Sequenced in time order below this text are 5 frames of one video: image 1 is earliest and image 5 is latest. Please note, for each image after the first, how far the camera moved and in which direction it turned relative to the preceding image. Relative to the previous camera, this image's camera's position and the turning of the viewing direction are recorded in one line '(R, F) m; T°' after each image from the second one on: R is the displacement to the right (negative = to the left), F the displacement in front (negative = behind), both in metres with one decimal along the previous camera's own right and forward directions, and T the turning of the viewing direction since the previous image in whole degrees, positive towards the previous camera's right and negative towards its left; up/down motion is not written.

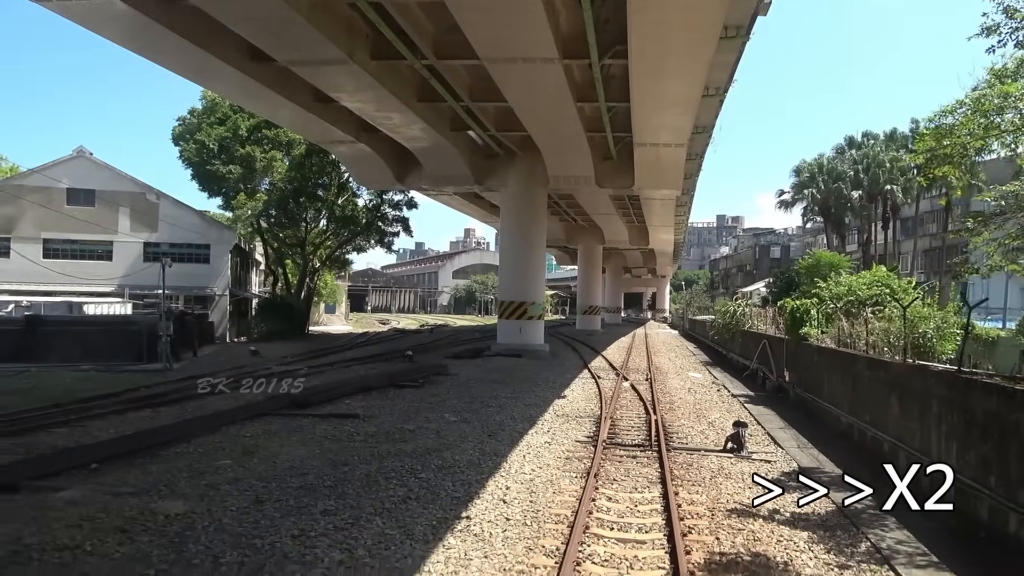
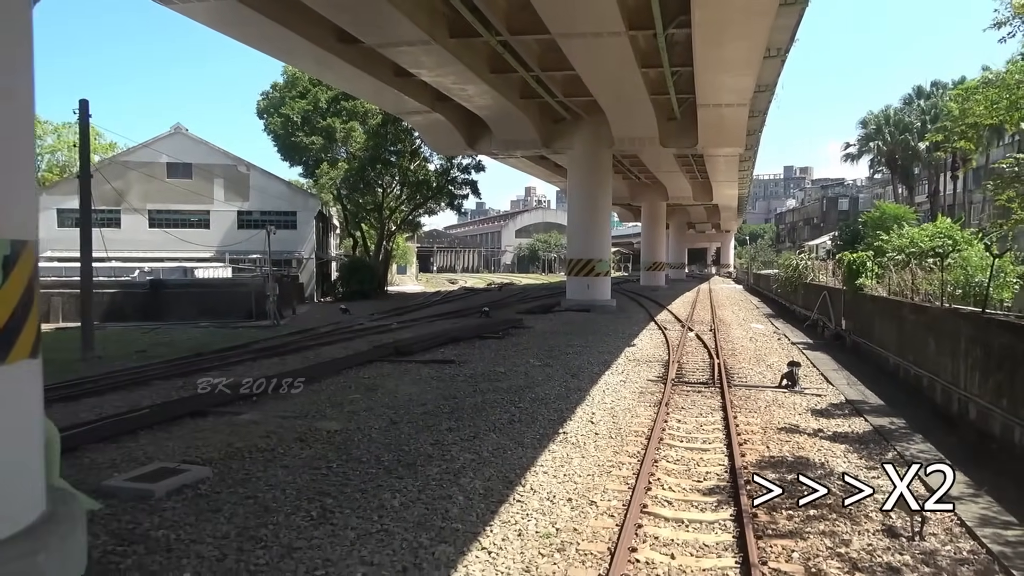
(-0.3, -1.6) m; -5°
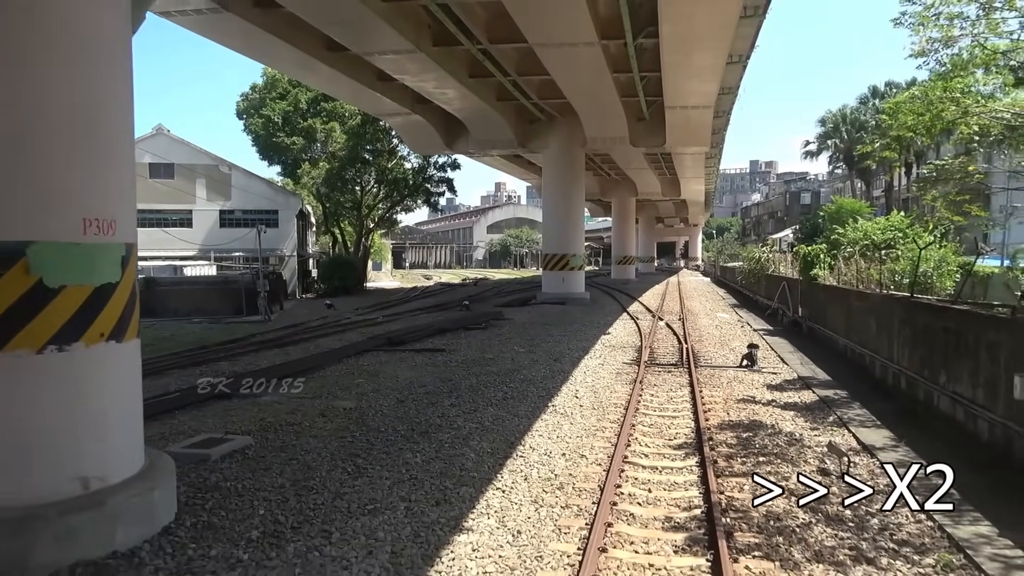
(-0.3, -1.2) m; +2°
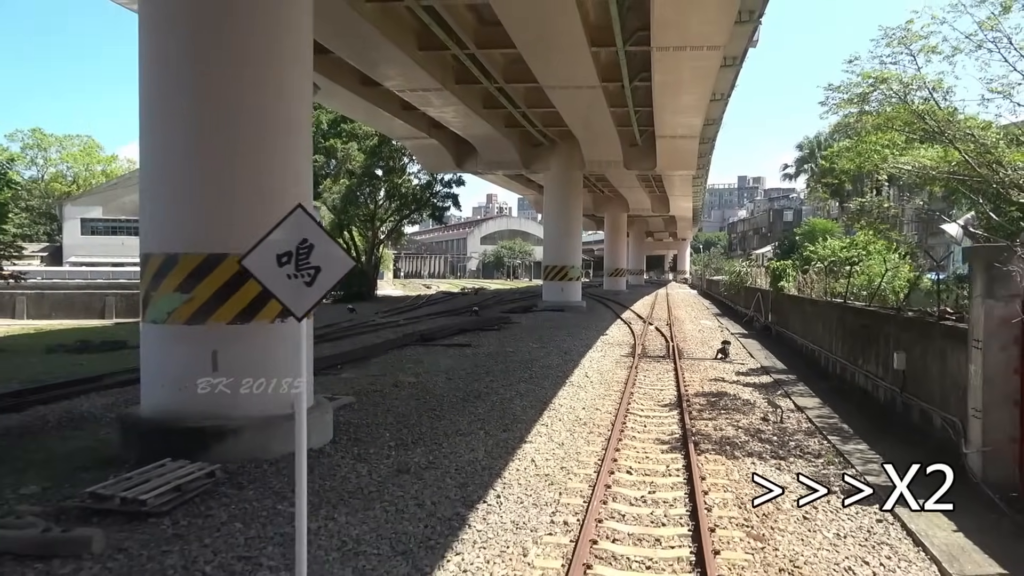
(-0.6, -3.0) m; +1°
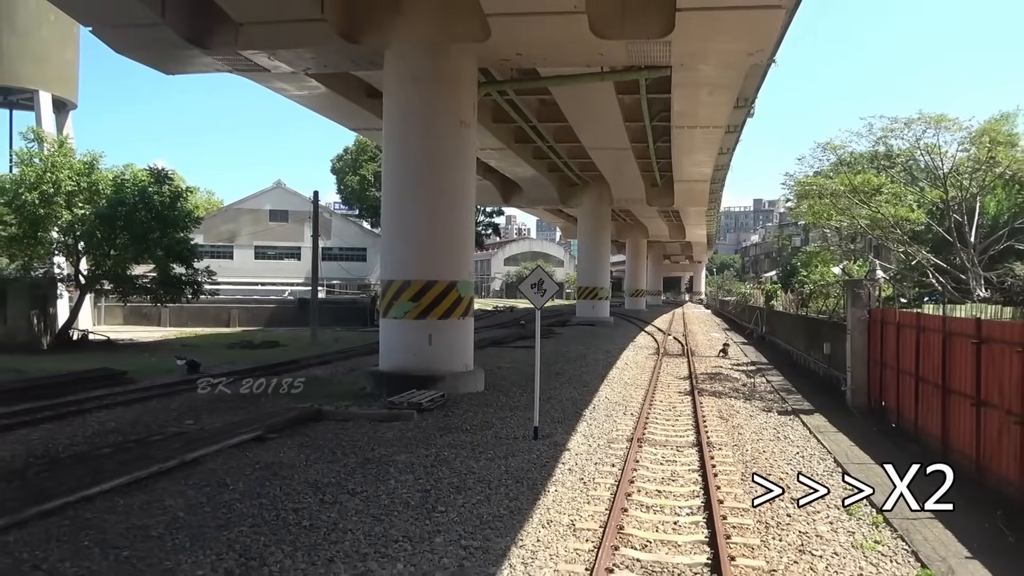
(-1.2, -6.0) m; -1°
